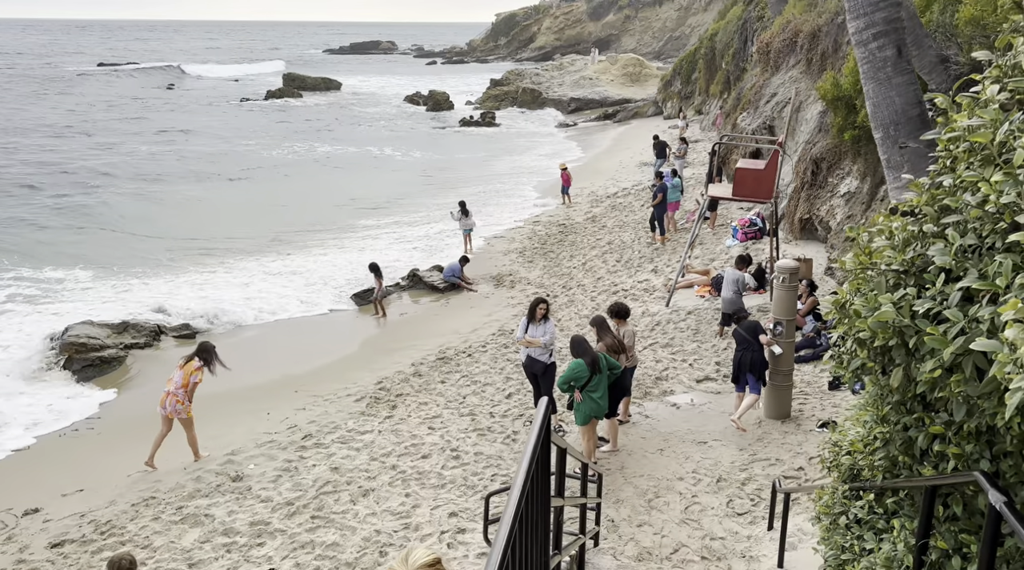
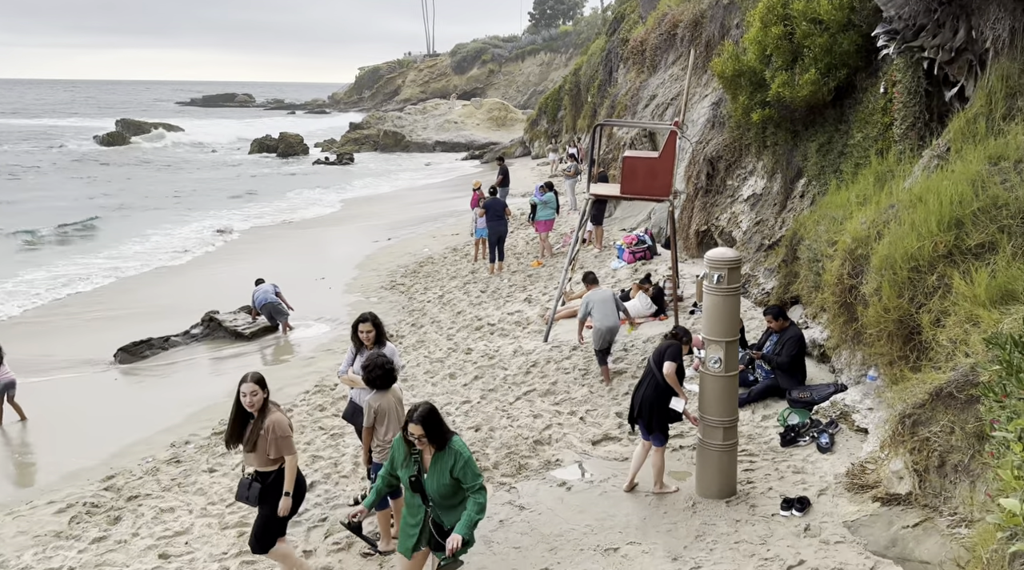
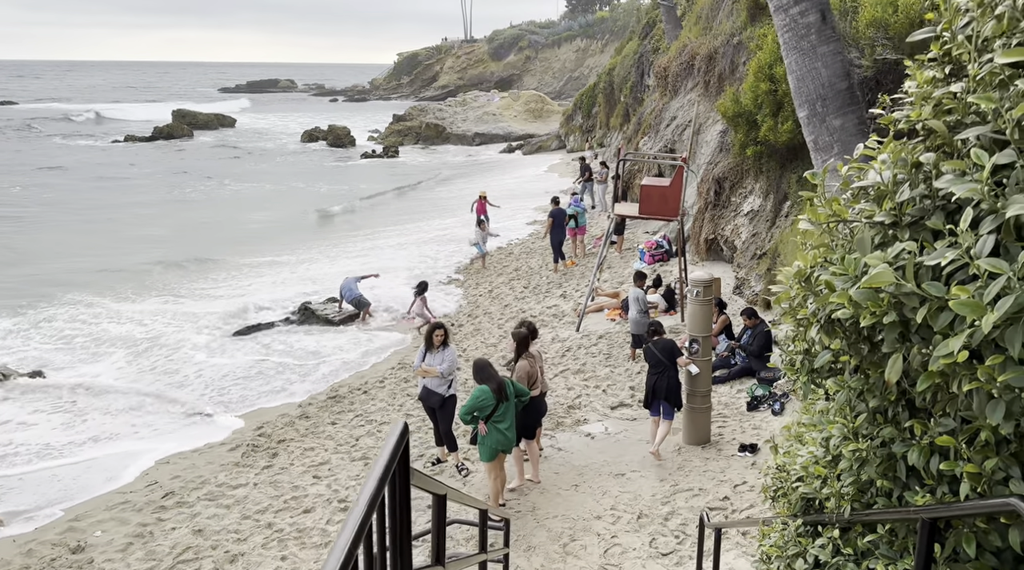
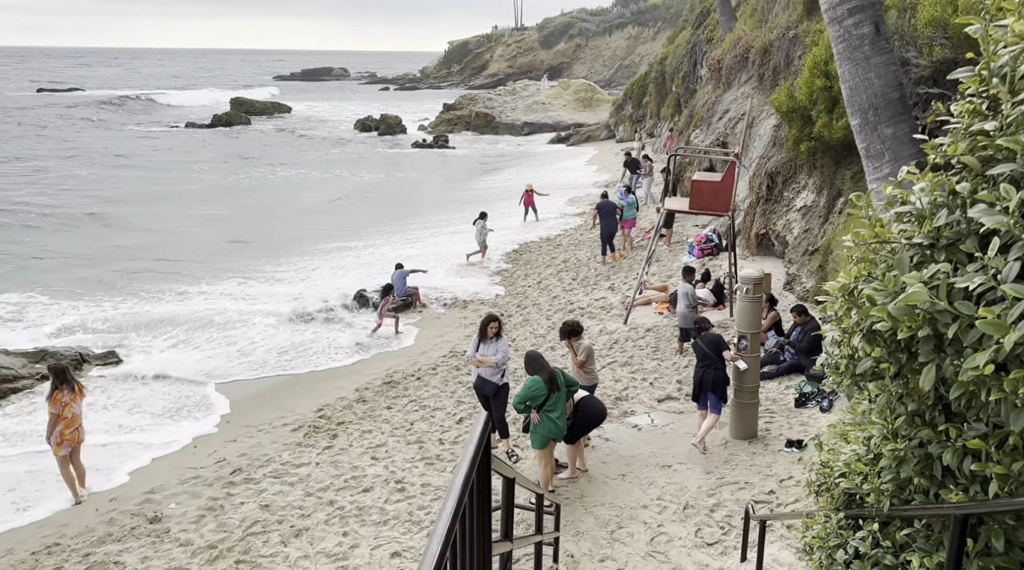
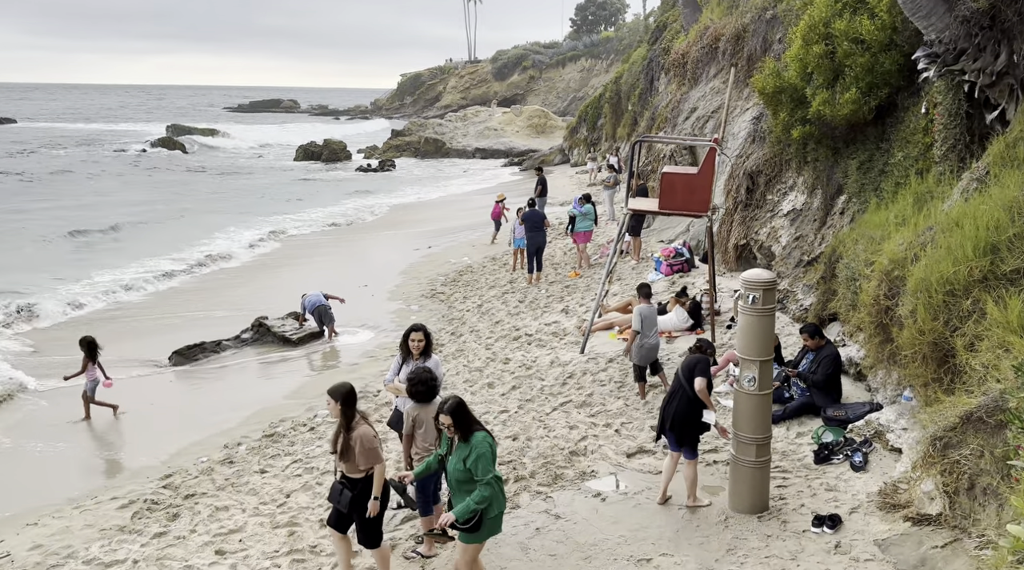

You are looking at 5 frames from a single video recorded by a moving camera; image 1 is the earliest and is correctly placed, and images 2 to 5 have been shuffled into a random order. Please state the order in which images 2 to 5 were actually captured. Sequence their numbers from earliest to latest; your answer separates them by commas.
4, 3, 5, 2
